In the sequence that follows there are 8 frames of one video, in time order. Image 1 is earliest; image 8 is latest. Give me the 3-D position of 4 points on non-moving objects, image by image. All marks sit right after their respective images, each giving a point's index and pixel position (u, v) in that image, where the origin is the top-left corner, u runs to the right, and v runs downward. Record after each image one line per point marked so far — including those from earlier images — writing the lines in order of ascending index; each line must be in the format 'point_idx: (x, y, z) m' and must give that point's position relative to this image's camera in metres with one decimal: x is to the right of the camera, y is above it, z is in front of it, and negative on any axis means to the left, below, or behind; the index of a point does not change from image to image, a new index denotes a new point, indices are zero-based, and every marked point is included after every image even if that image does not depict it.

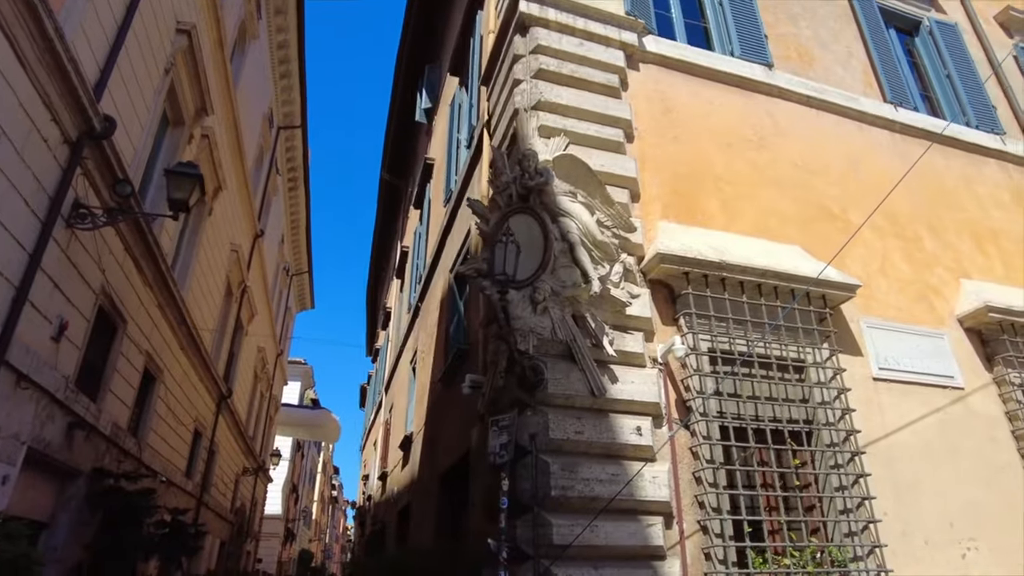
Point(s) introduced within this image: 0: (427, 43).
0: (-1.6, +4.6, +12.0) m
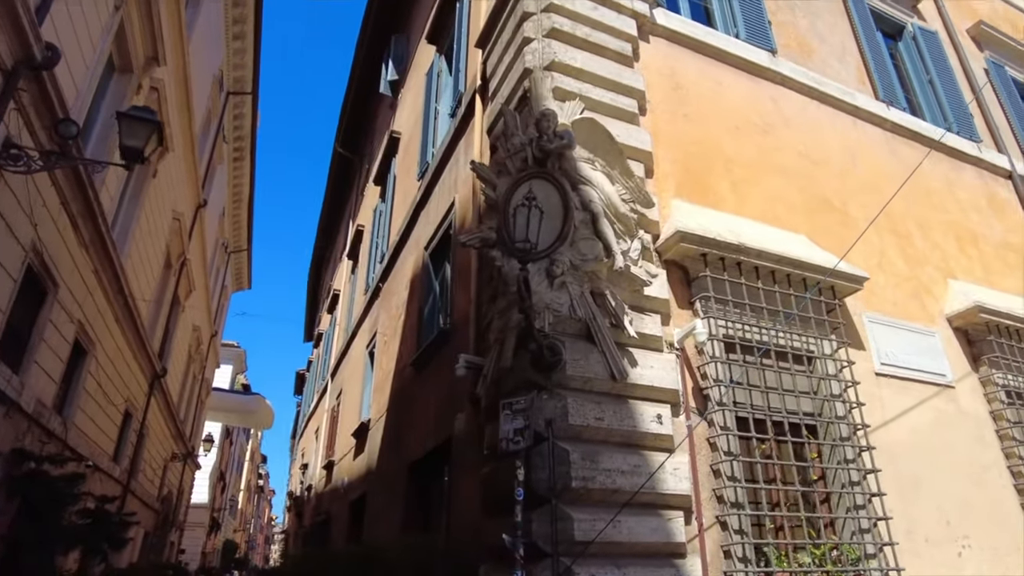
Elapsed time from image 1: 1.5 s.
0: (-2.1, +5.0, +11.5) m
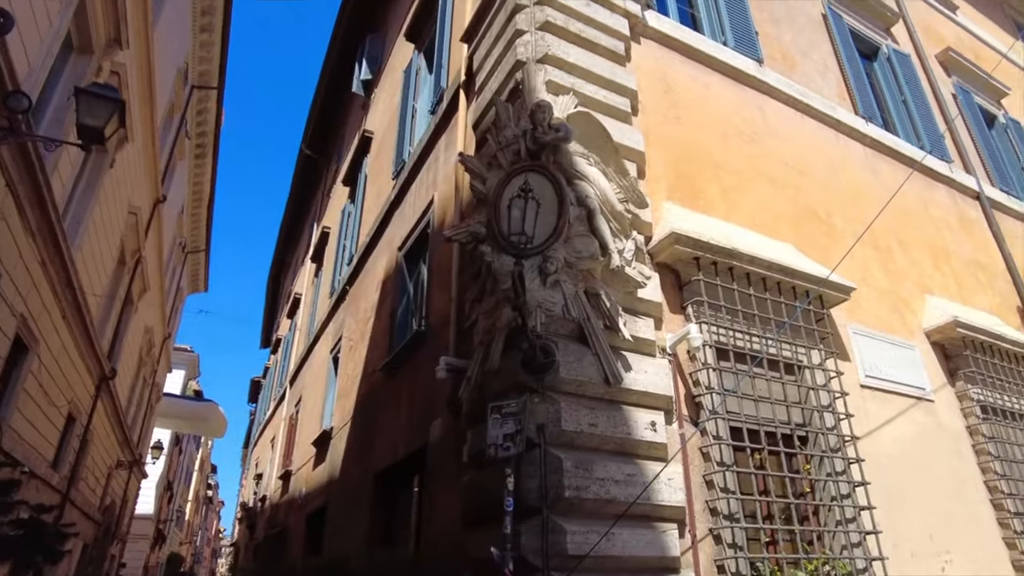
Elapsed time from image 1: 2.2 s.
0: (-2.5, +4.9, +11.3) m
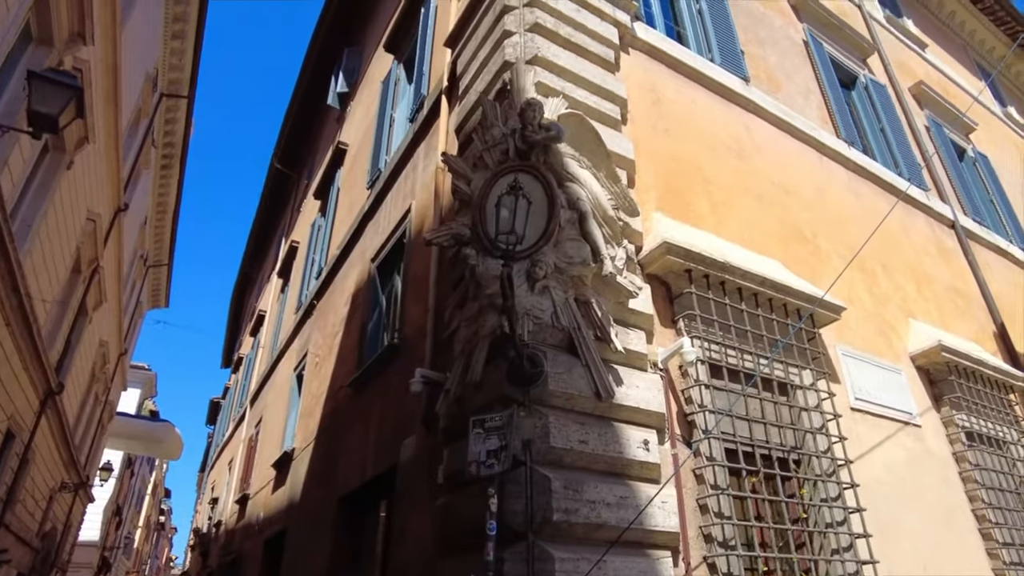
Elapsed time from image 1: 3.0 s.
0: (-2.8, +4.6, +11.1) m
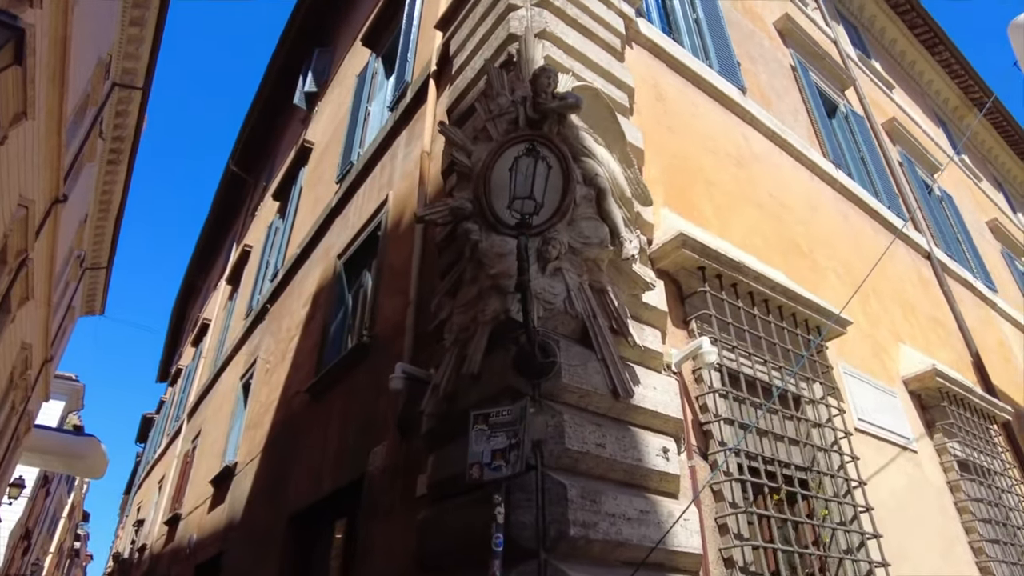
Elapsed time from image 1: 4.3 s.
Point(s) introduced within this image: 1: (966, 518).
0: (-3.2, +4.4, +10.7) m
1: (+3.2, -1.6, +4.5) m
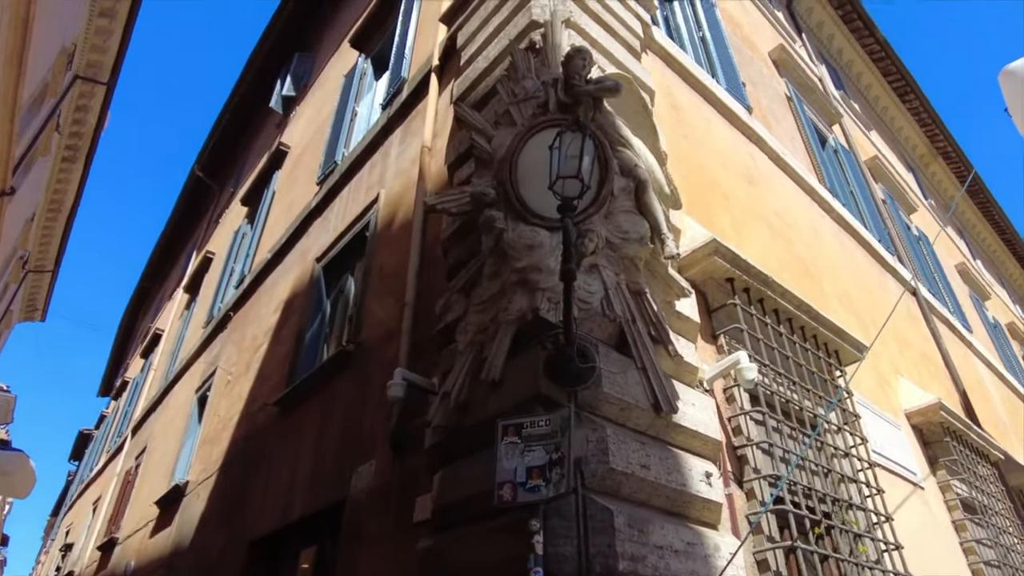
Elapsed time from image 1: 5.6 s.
0: (-3.4, +4.2, +10.4) m
1: (+3.1, -1.8, +4.3) m
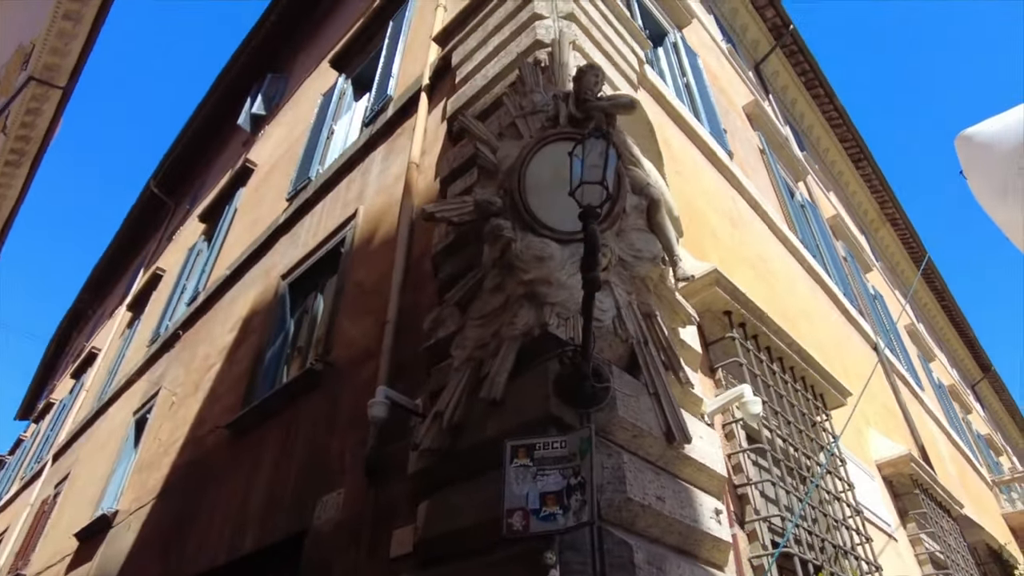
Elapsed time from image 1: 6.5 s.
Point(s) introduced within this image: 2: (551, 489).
0: (-3.8, +3.8, +10.3) m
1: (+2.9, -2.2, +4.2) m
2: (+0.1, -0.5, +1.6) m
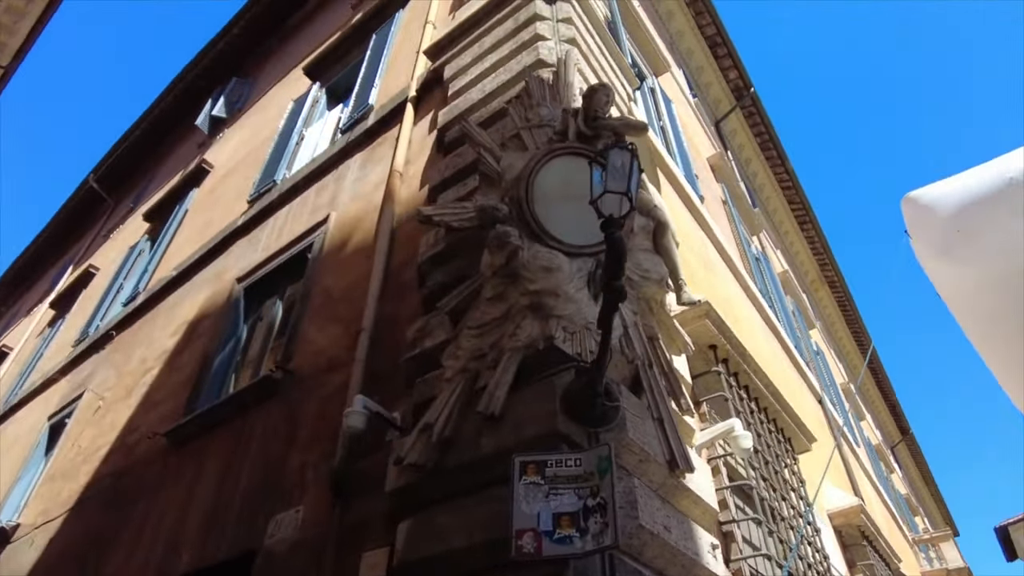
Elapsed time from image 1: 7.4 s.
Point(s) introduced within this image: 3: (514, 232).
0: (-4.2, +3.7, +10.0) m
1: (+2.5, -2.6, +4.2) m
2: (+0.1, -0.5, +1.5) m
3: (0.0, +0.2, +2.2) m
